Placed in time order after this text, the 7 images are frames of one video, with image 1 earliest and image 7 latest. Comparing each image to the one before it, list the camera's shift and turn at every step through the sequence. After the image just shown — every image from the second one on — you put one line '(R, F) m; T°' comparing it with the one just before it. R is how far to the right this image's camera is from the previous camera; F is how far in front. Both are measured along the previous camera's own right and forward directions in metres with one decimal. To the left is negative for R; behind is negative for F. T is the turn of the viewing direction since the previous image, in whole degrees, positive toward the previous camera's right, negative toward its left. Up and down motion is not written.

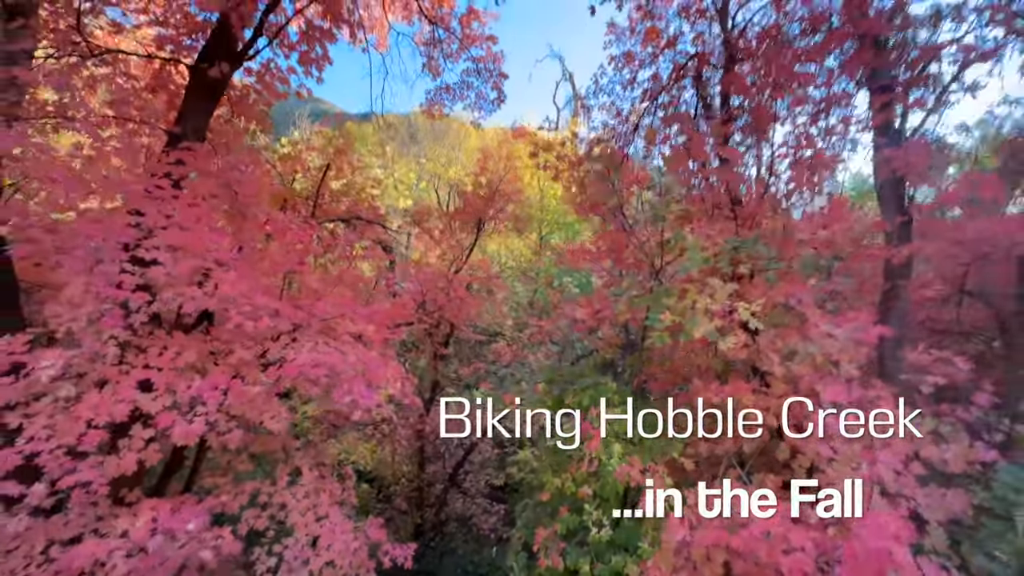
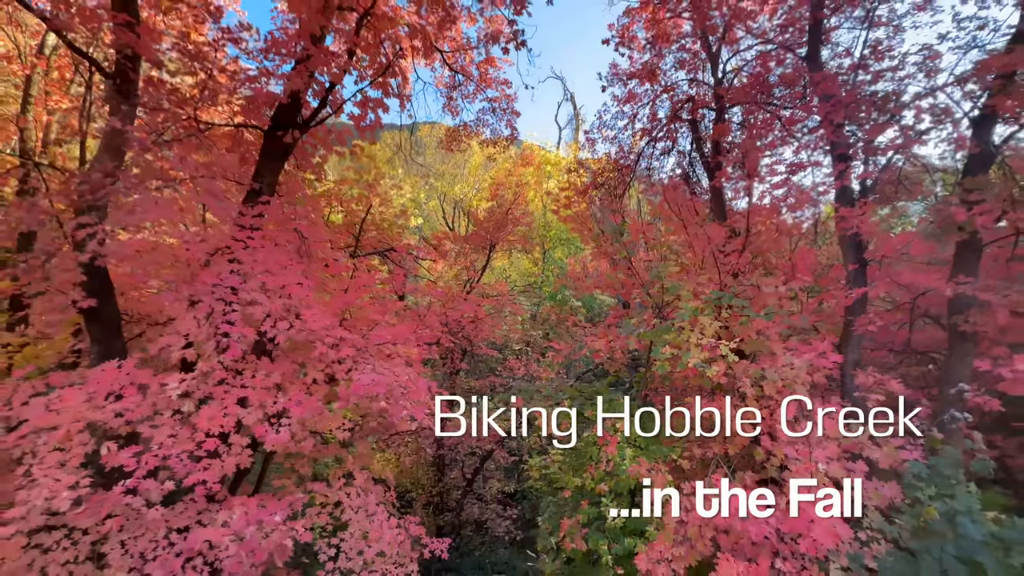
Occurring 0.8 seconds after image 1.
(-0.2, -0.6) m; 0°
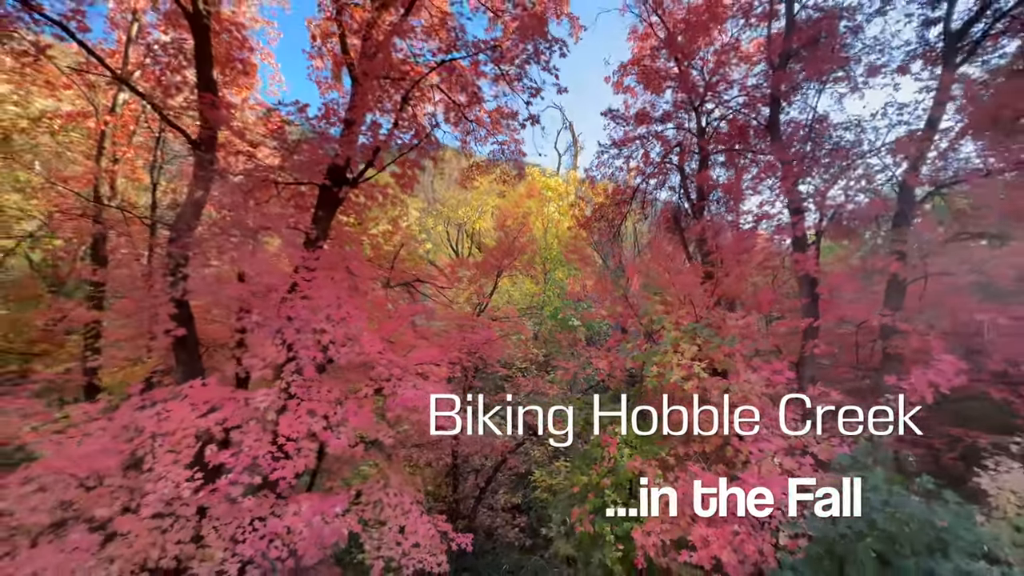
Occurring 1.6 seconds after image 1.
(-0.2, -0.8) m; 0°
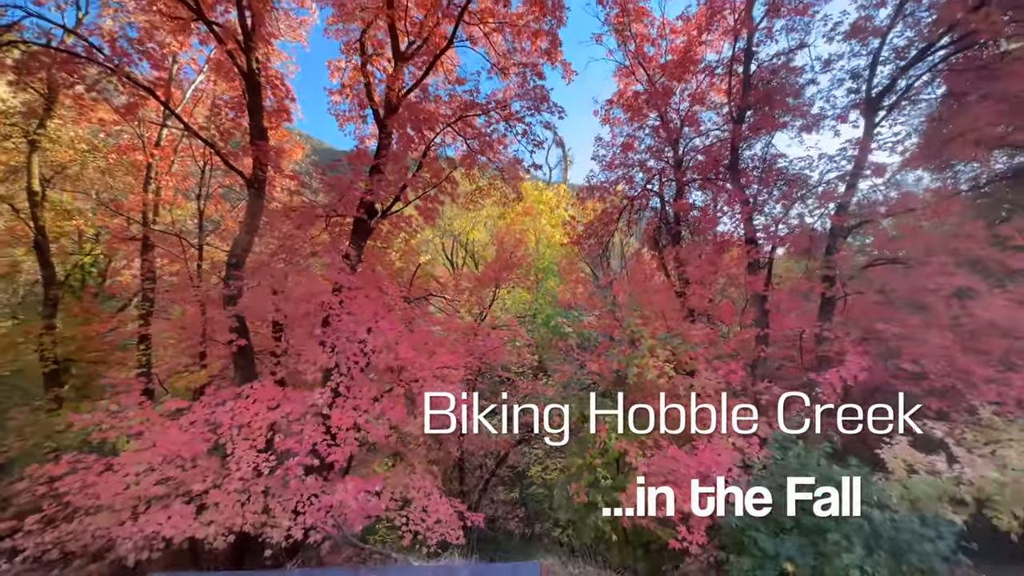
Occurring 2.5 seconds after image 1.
(-0.2, -0.9) m; +1°
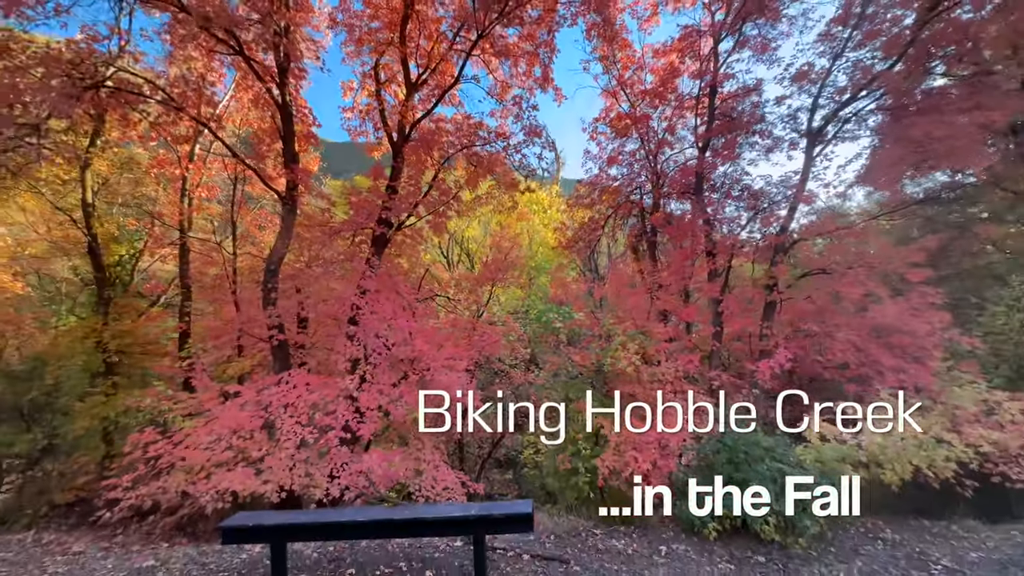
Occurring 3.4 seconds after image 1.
(-0.1, -1.0) m; +1°
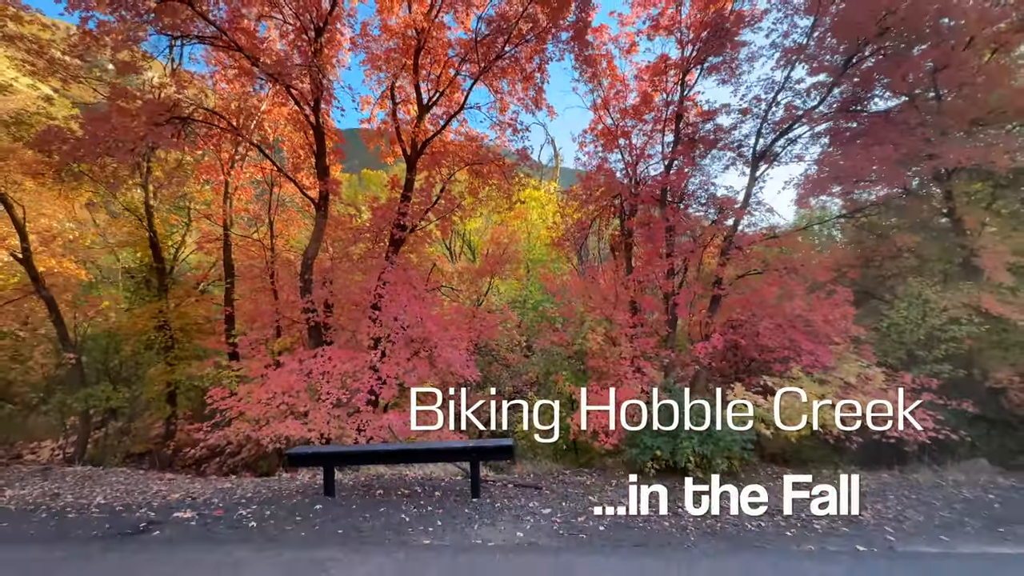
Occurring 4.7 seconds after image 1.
(+0.1, -1.4) m; 0°
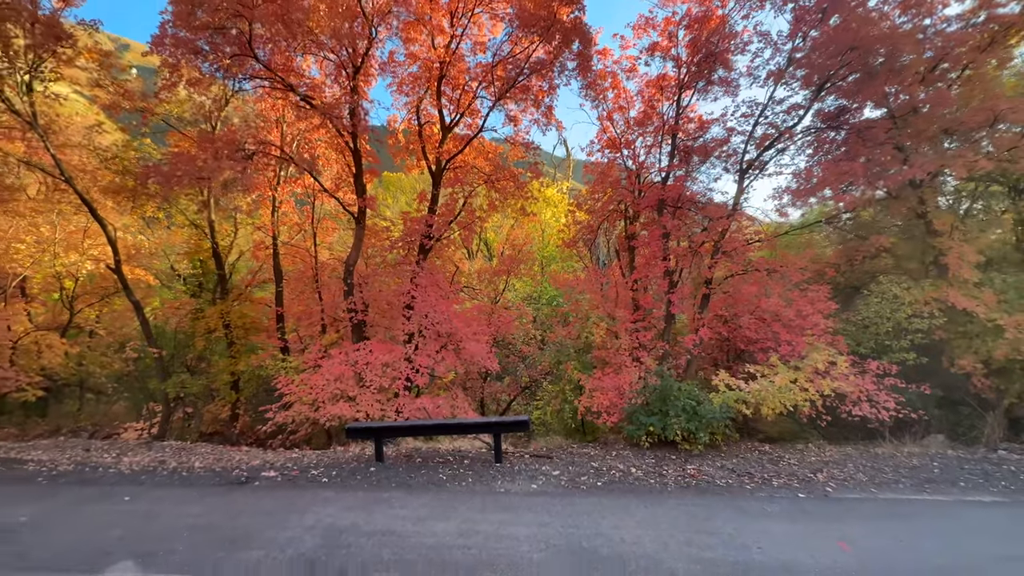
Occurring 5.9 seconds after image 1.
(0.0, -1.1) m; -2°
